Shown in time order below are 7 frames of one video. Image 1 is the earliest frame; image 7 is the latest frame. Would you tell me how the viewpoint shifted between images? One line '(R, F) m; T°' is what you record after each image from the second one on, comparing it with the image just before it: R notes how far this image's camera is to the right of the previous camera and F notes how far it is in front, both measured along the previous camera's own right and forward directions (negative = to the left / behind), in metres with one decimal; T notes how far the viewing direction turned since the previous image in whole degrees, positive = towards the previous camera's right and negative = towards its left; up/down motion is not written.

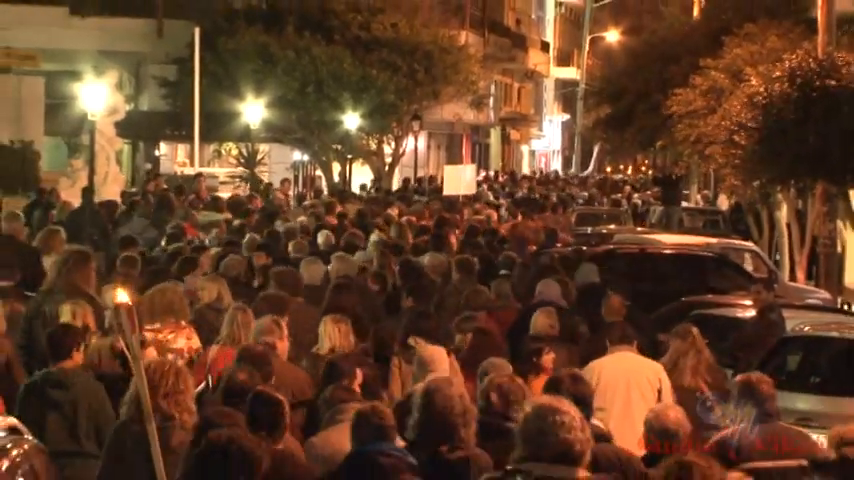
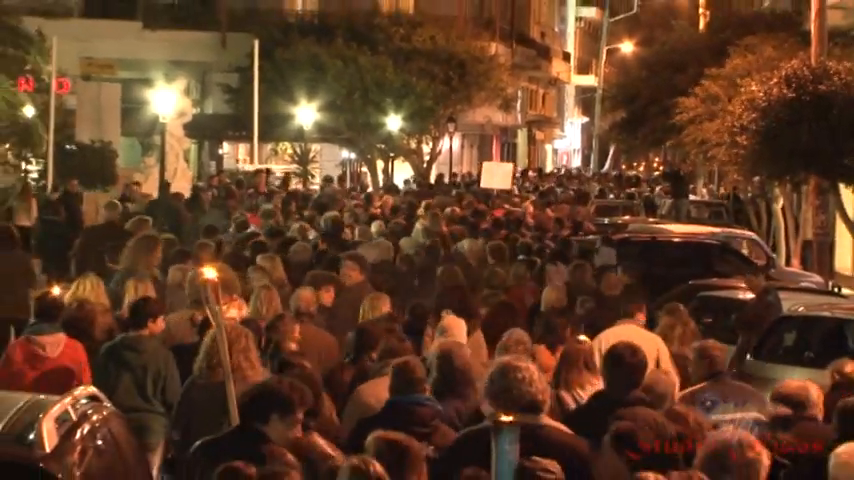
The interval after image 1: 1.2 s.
(+0.2, -1.2) m; -2°
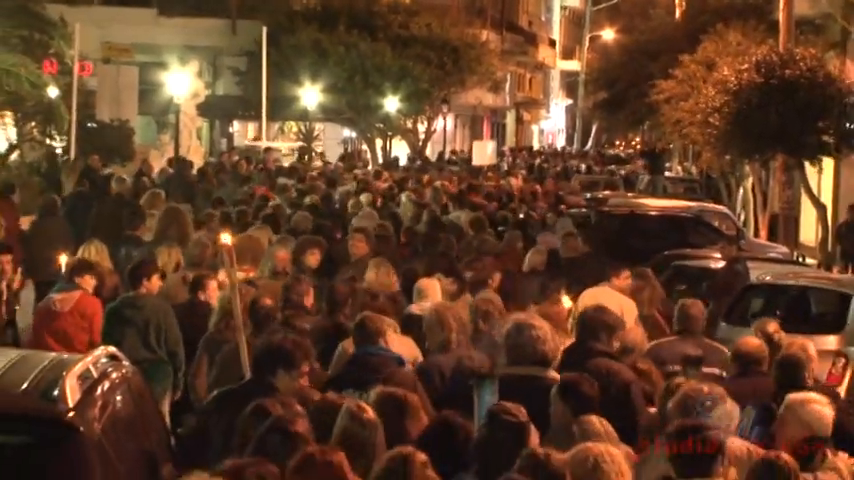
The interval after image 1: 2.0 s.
(0.0, -0.9) m; 0°
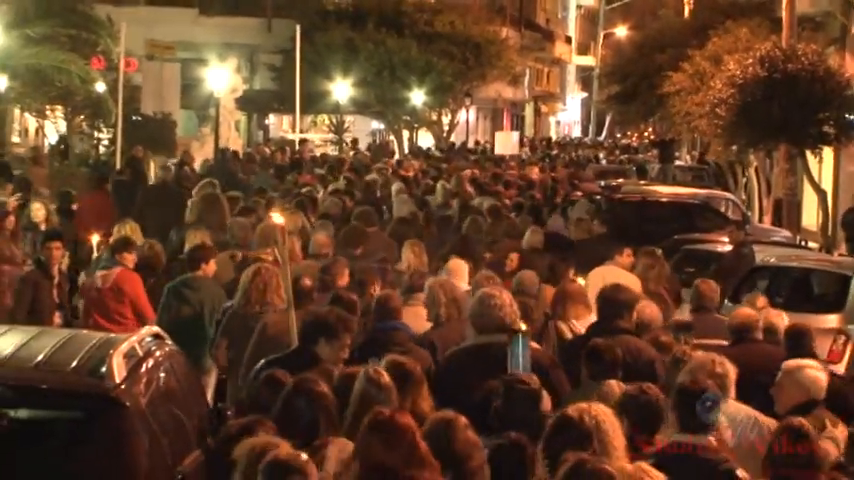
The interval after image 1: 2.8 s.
(+0.1, -0.8) m; -1°
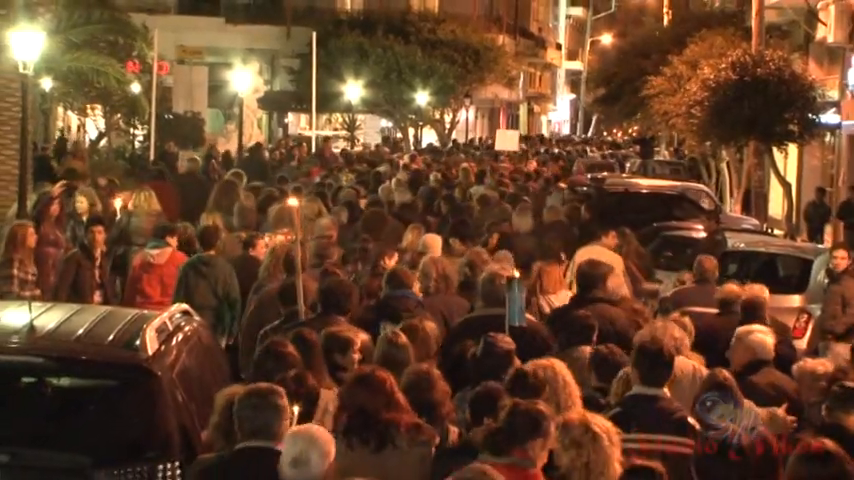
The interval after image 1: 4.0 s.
(+0.1, -1.3) m; -1°
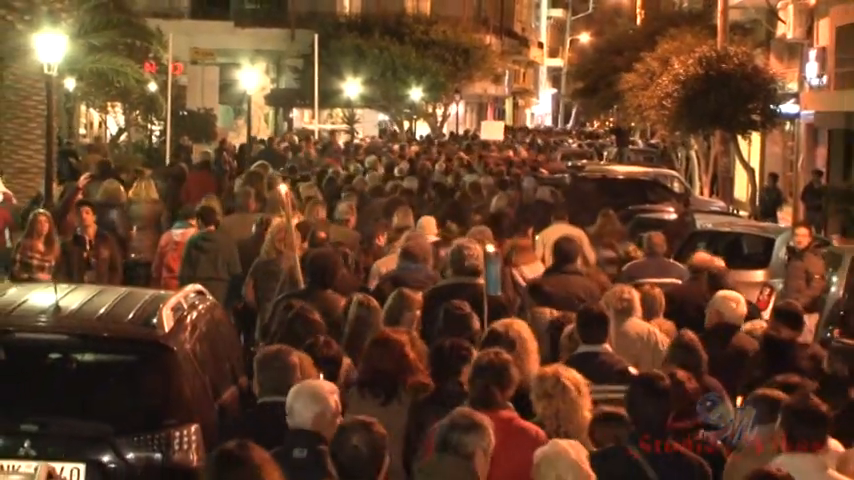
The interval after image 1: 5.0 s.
(0.0, -1.2) m; 0°
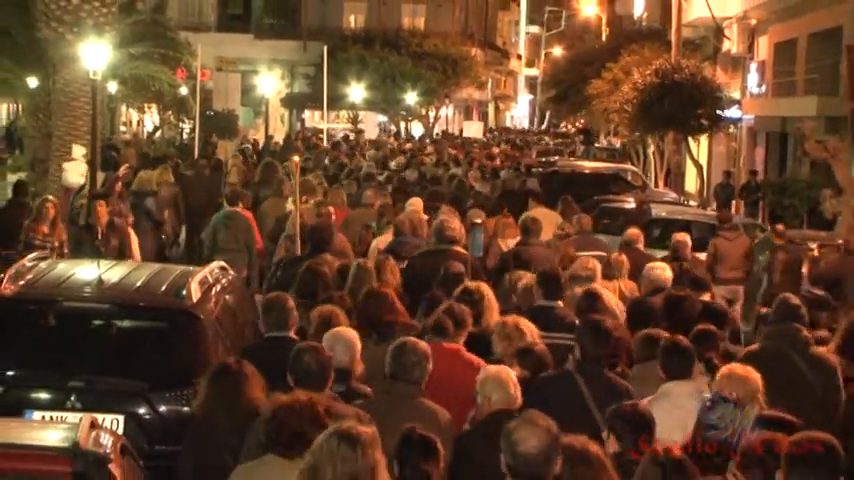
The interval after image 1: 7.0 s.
(+0.2, -2.4) m; 0°
